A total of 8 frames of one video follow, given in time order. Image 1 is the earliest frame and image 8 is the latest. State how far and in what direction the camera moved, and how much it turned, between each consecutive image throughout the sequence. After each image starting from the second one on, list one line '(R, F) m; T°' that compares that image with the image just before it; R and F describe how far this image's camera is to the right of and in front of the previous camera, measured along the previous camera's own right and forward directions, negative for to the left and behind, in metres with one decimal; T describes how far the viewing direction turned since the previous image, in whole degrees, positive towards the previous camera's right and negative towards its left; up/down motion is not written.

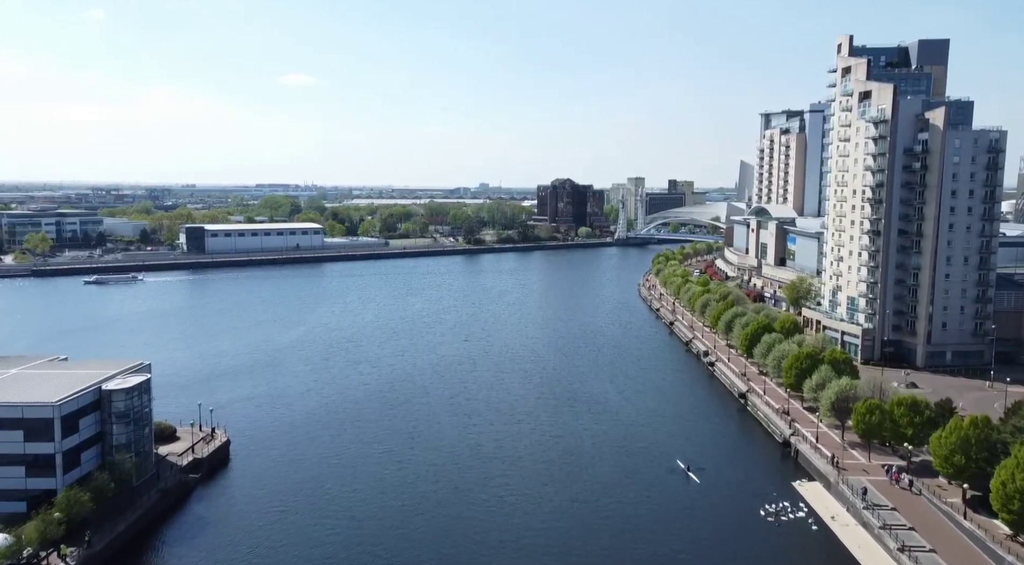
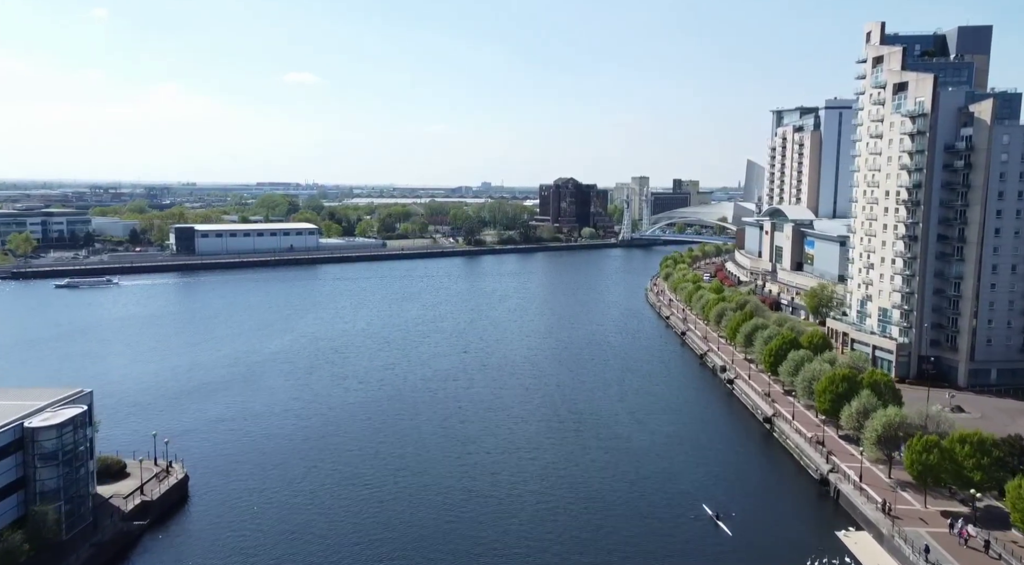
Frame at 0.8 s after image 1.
(0.0, +1.1) m; 0°
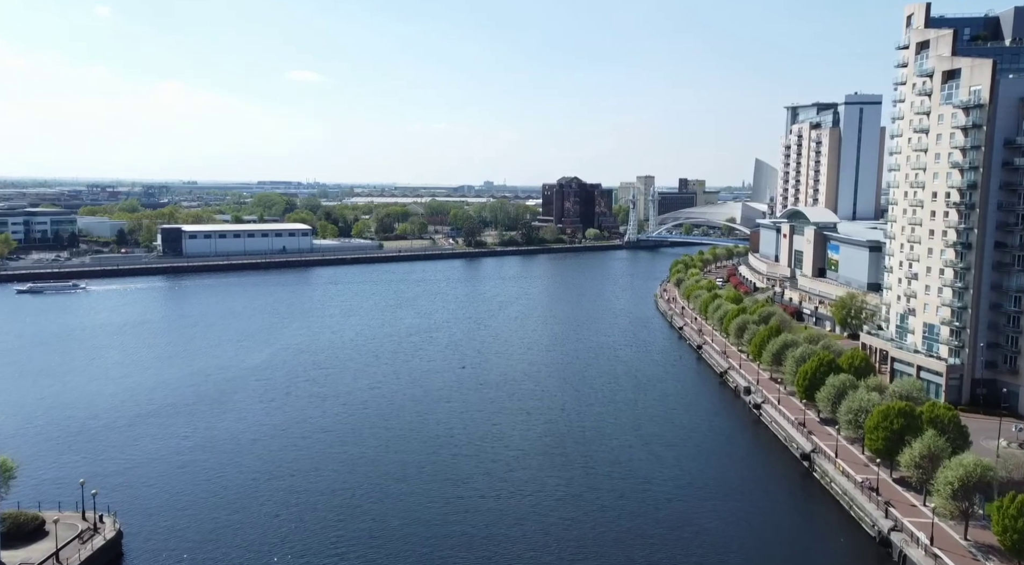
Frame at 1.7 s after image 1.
(0.0, +1.3) m; 0°
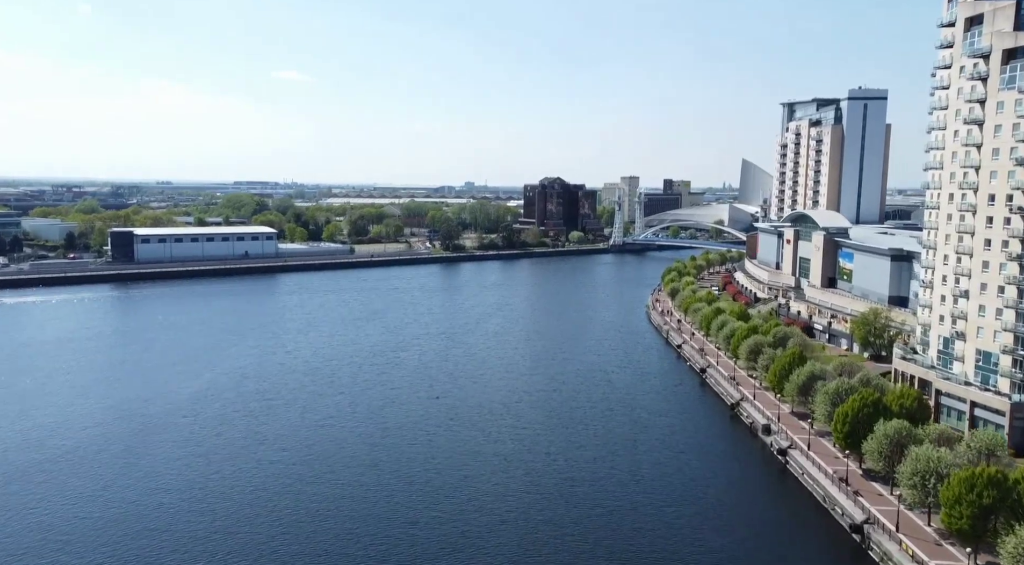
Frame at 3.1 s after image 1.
(+0.1, +1.8) m; +1°
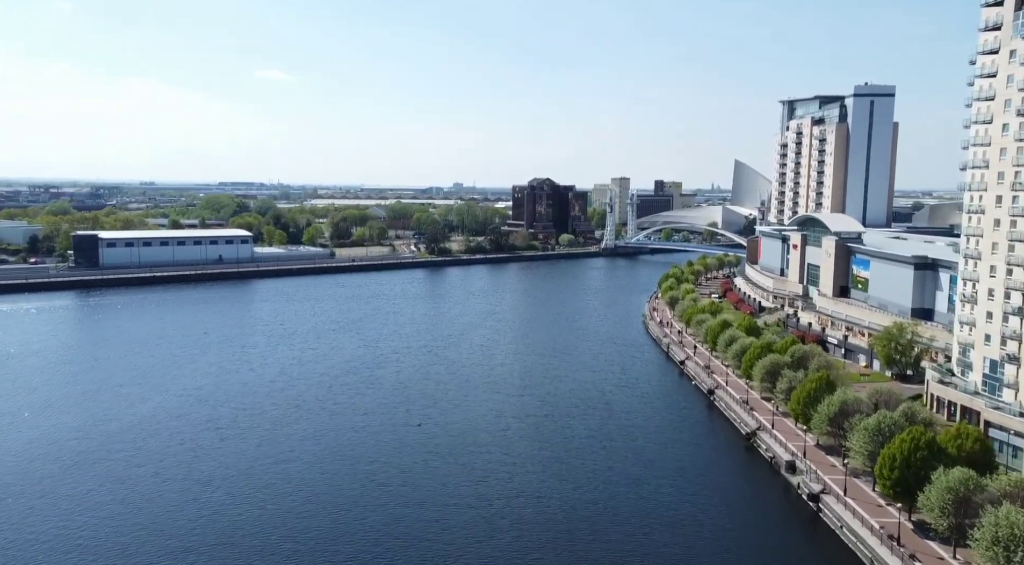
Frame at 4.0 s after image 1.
(0.0, +1.3) m; +1°
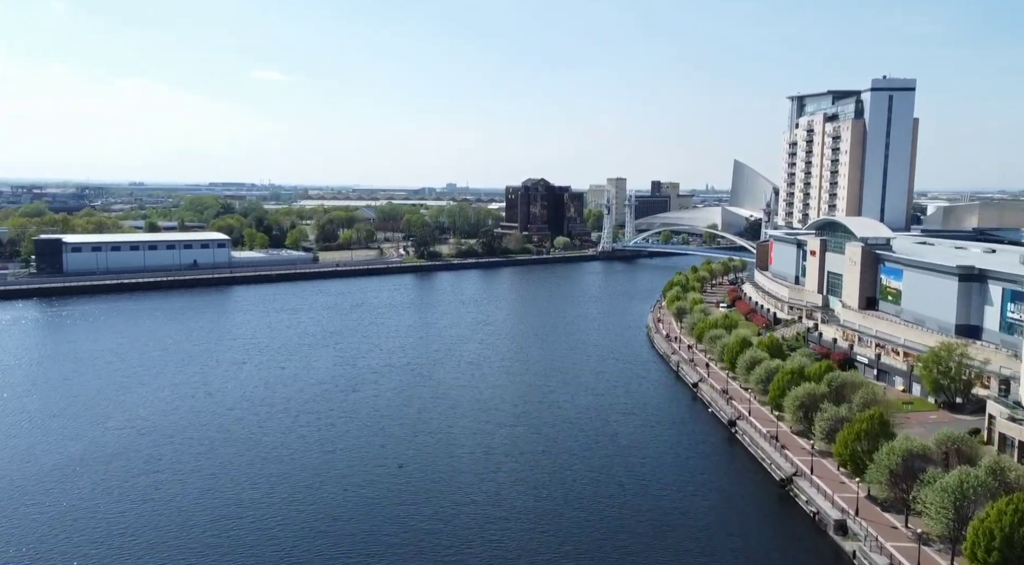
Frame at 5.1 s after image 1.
(0.0, +1.5) m; 0°
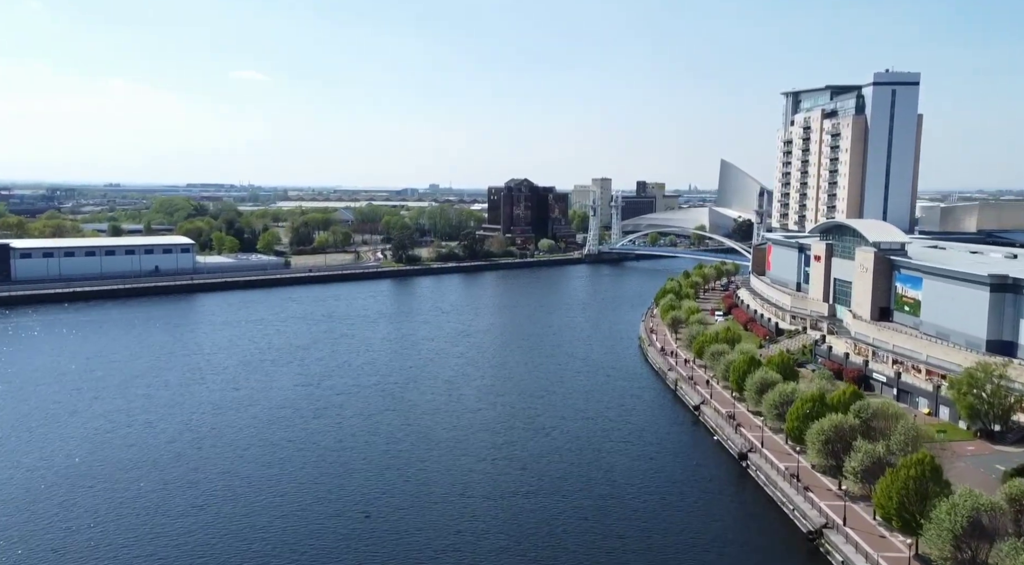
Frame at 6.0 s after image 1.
(0.0, +1.3) m; +1°
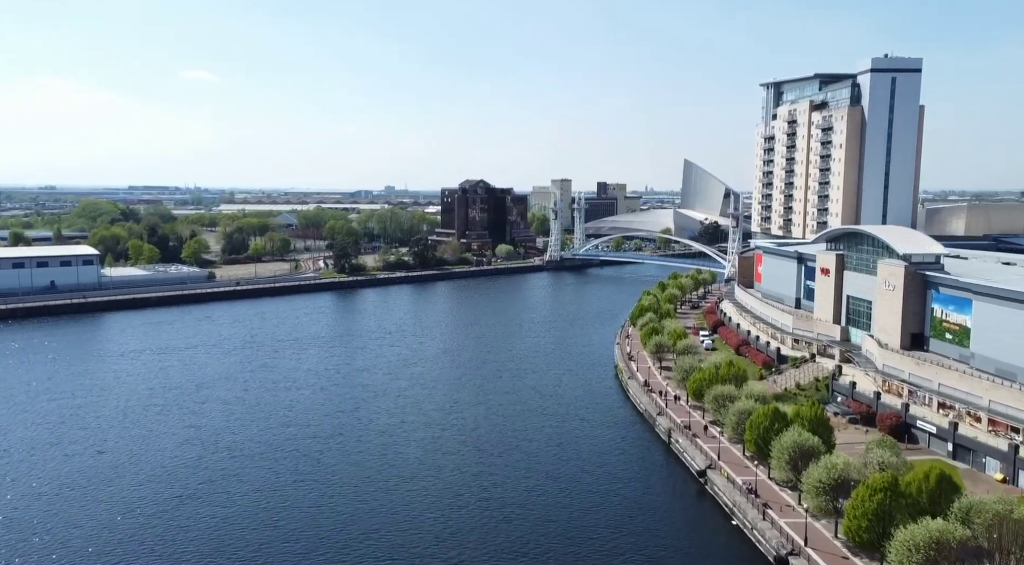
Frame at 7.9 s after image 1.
(+0.1, +2.5) m; +3°
